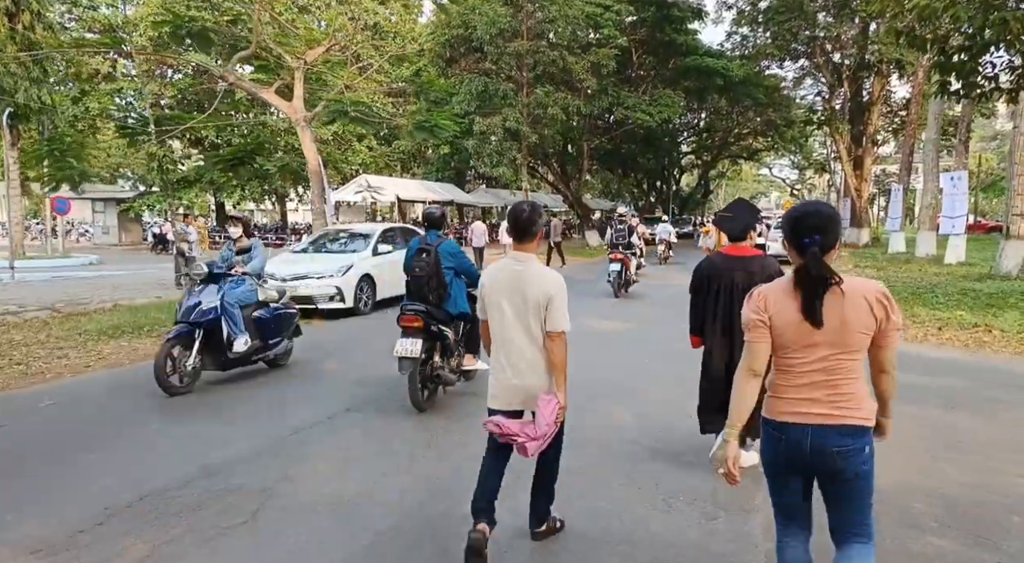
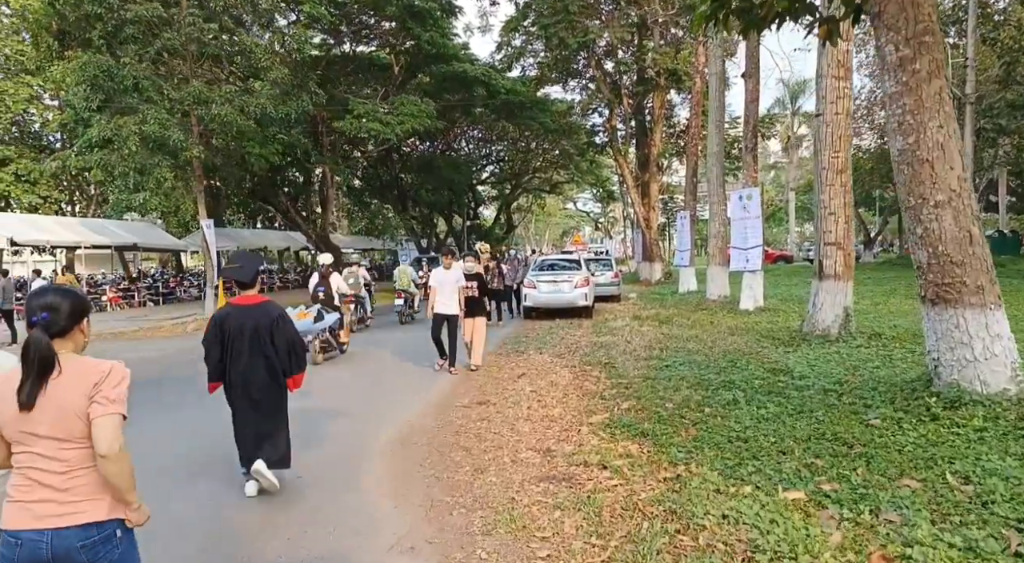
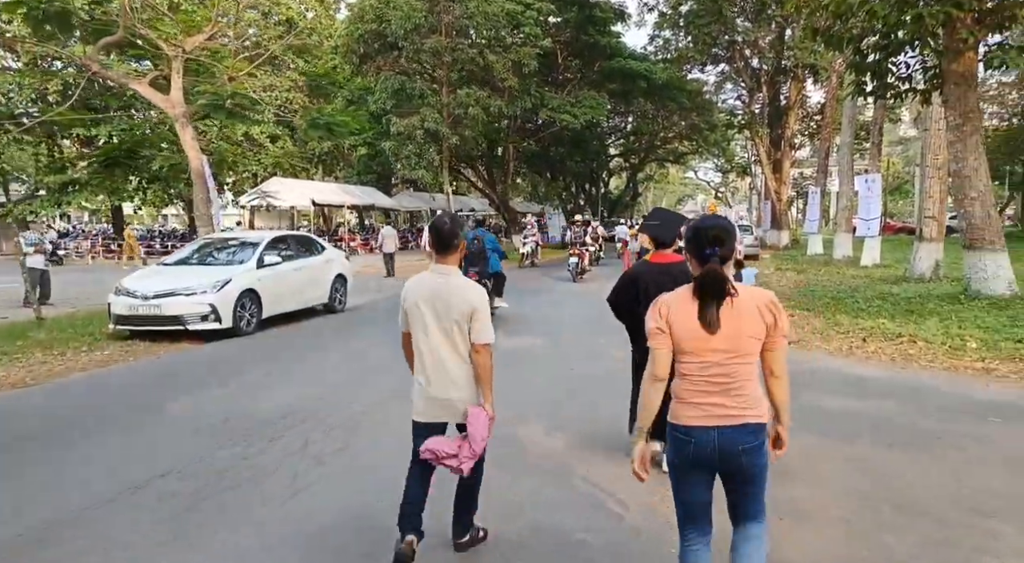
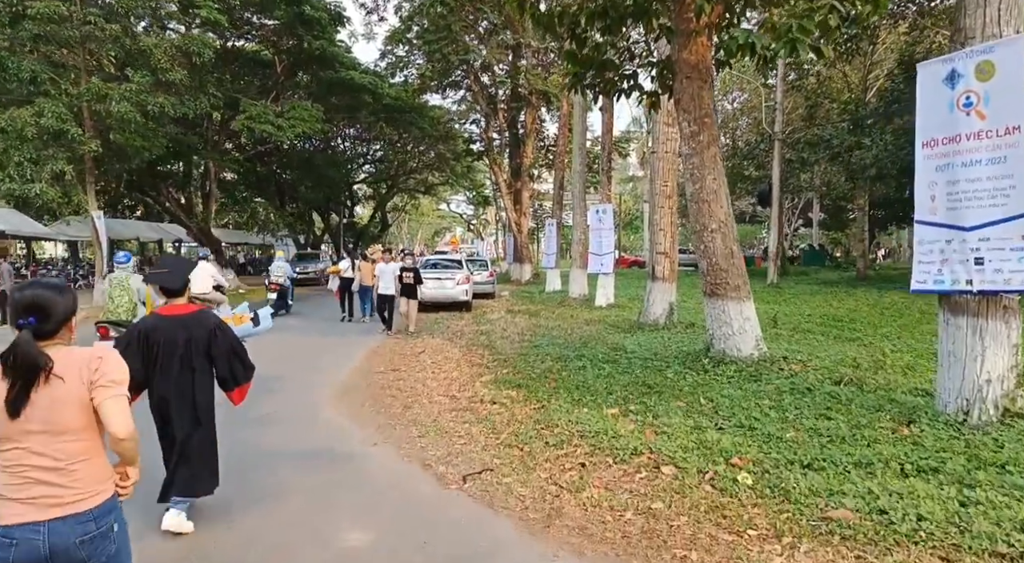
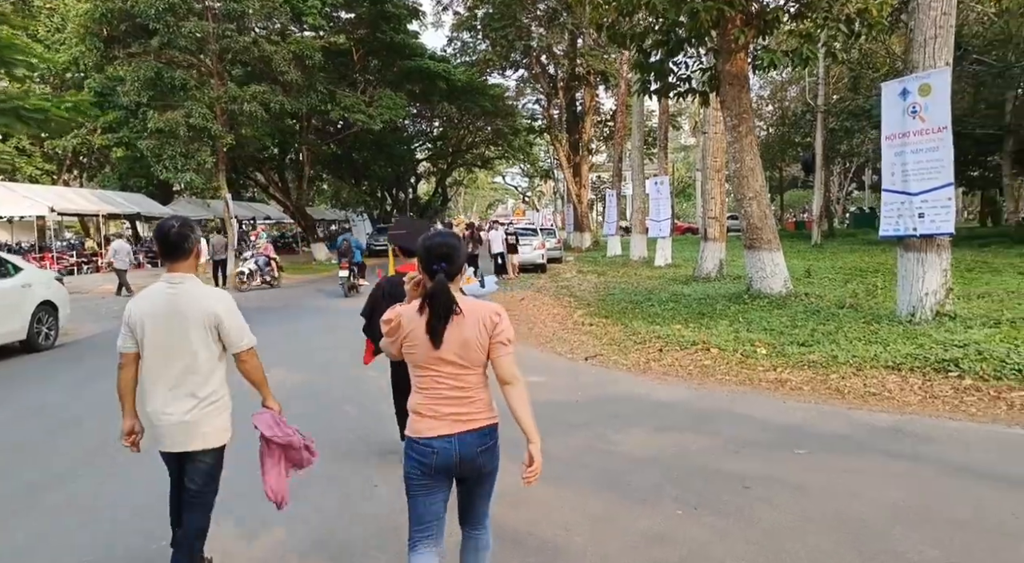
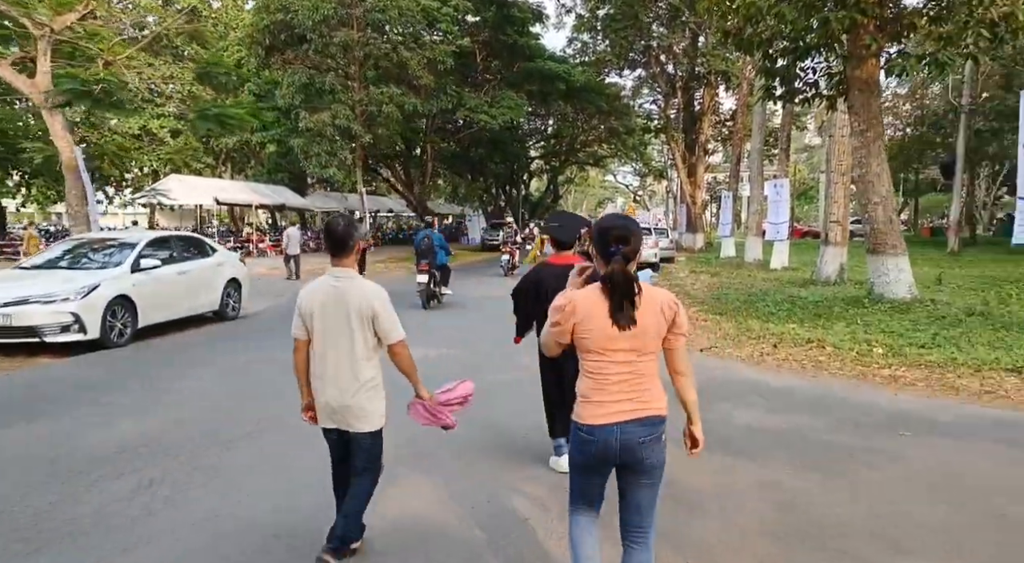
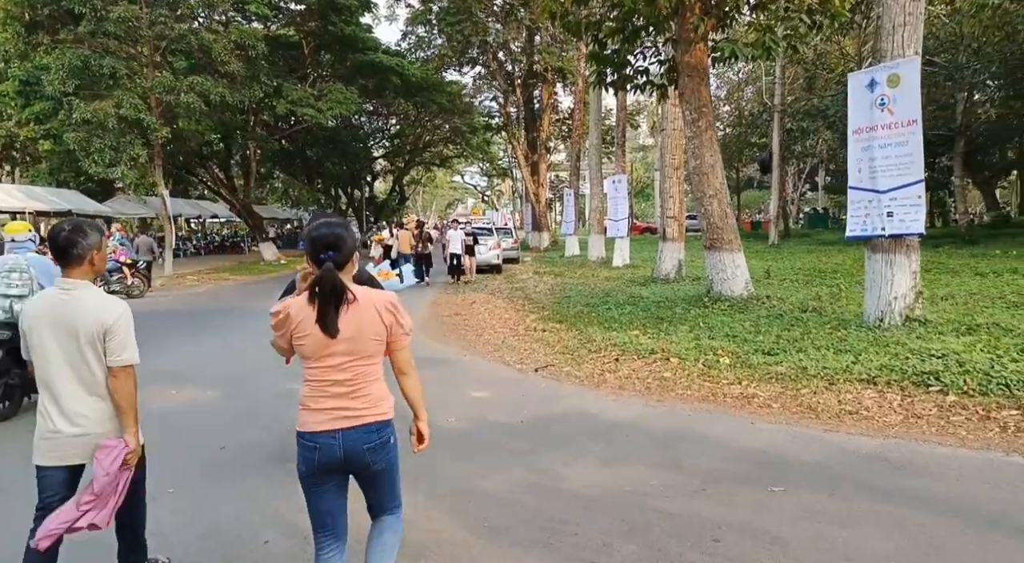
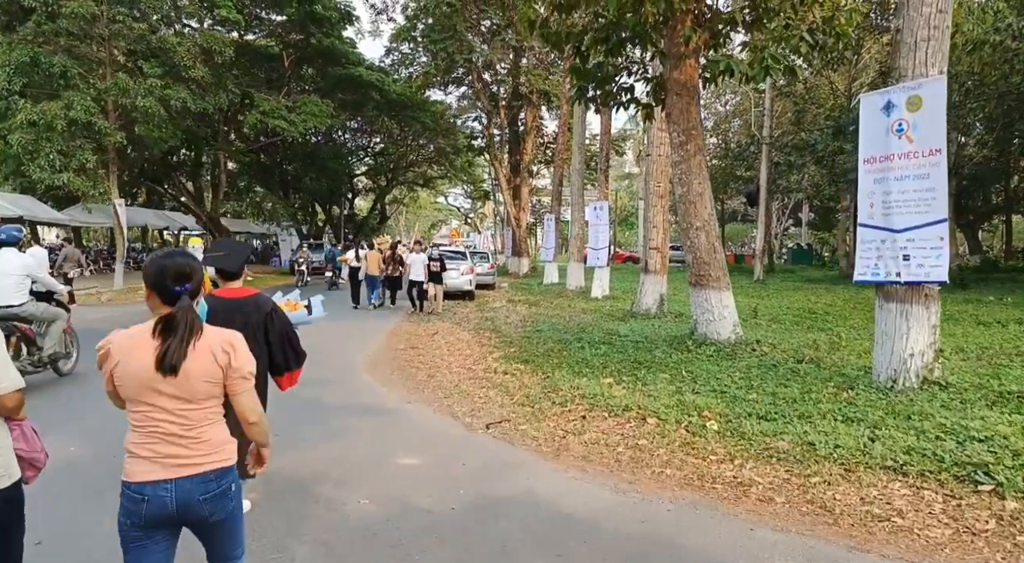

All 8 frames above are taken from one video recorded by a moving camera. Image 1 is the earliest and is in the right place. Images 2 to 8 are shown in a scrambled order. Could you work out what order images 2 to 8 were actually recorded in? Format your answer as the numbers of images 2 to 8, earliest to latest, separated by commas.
3, 6, 5, 7, 8, 4, 2
